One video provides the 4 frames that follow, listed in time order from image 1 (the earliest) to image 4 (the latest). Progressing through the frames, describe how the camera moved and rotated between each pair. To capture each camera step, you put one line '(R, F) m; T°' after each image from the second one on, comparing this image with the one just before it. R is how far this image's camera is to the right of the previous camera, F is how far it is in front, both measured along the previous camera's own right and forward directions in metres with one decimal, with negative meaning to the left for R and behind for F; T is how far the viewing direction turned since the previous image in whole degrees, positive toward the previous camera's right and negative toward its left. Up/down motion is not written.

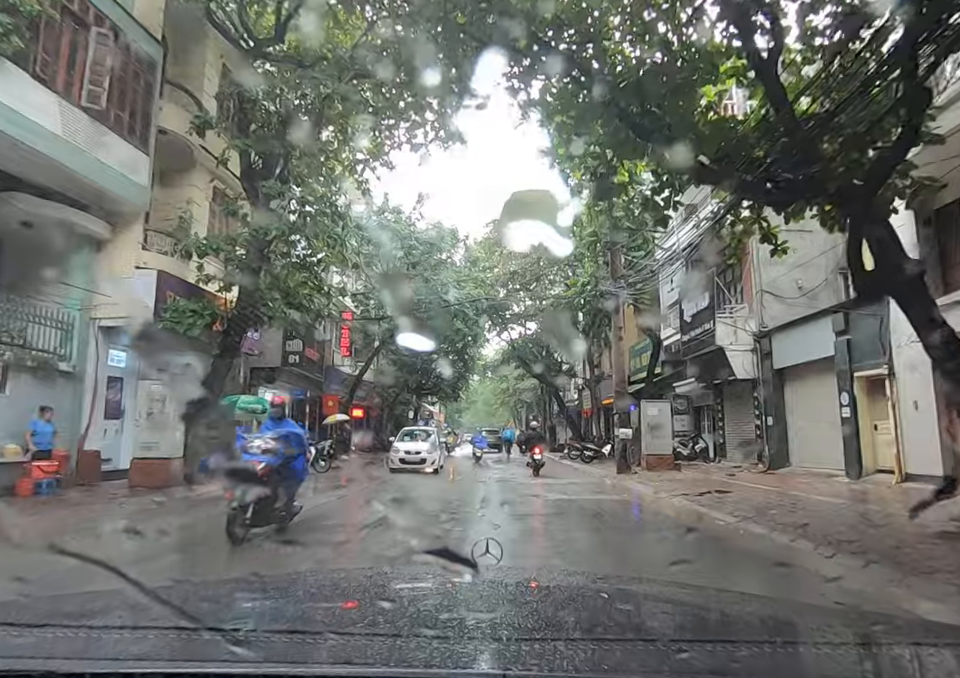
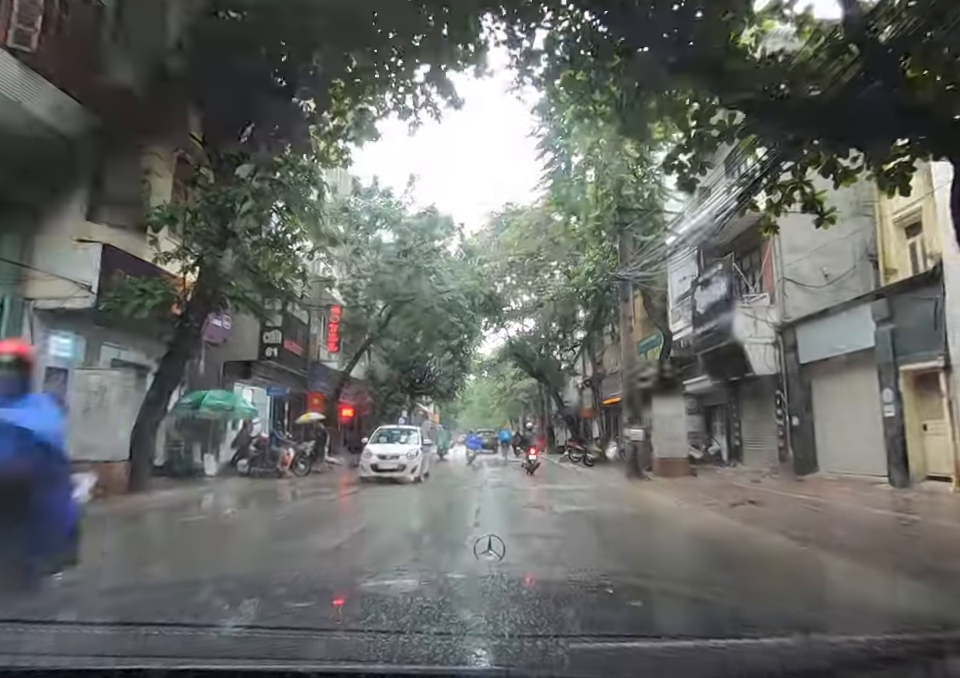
(0.0, +1.0) m; 0°
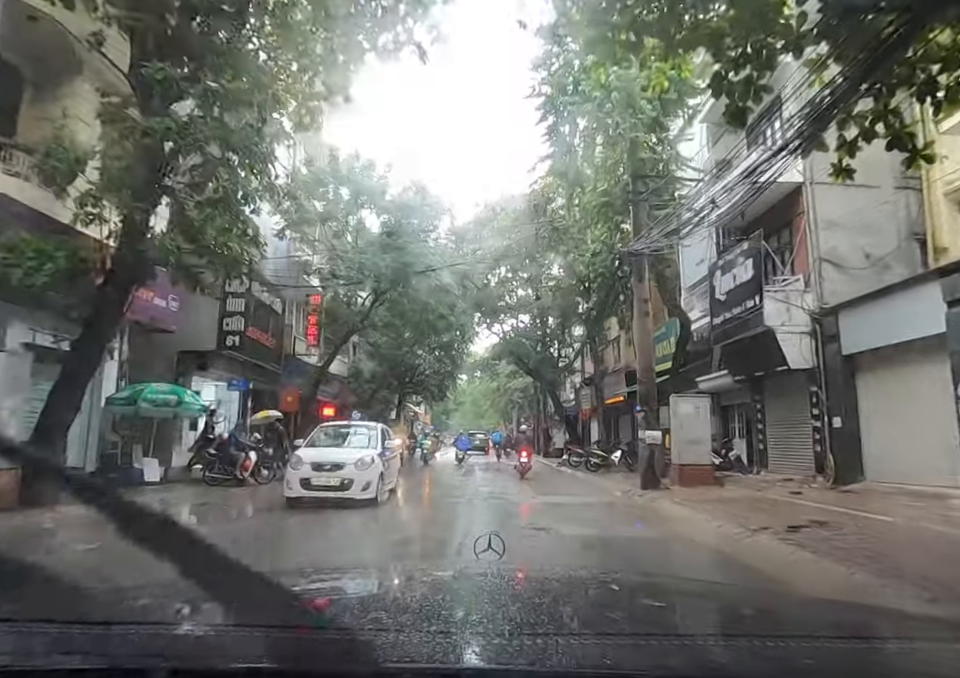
(0.0, +1.4) m; +1°
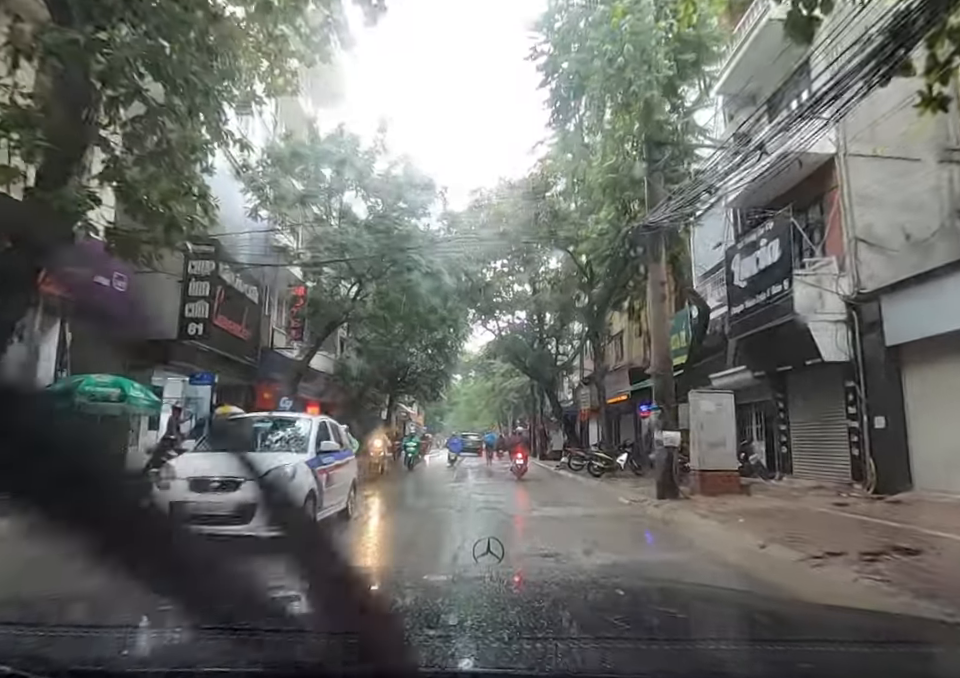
(0.0, +1.0) m; +1°
